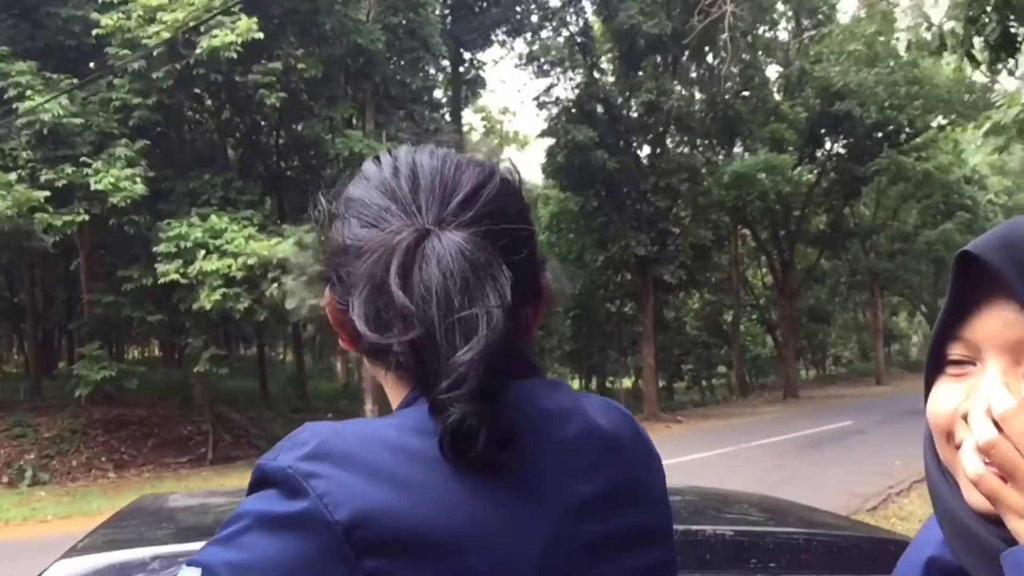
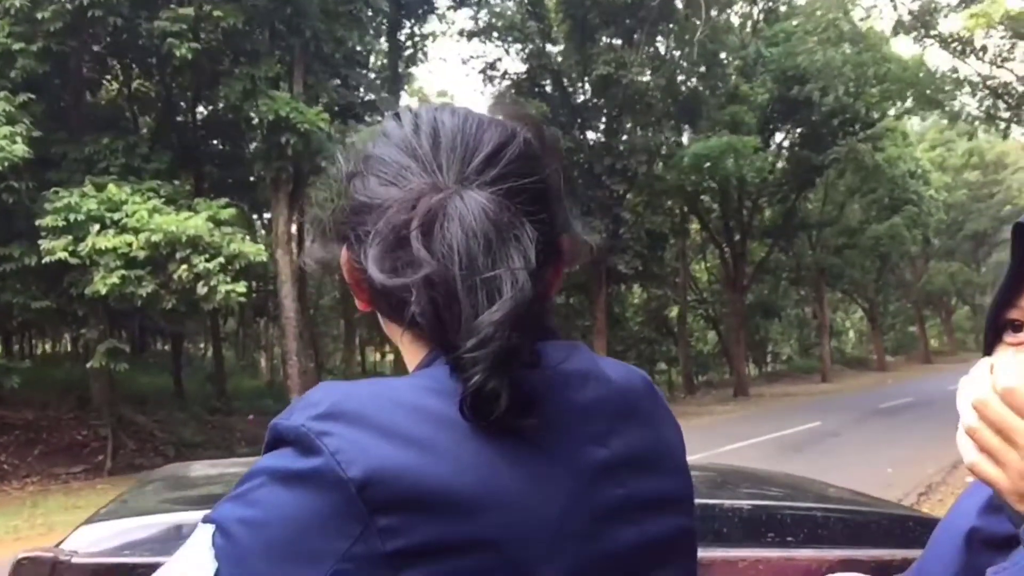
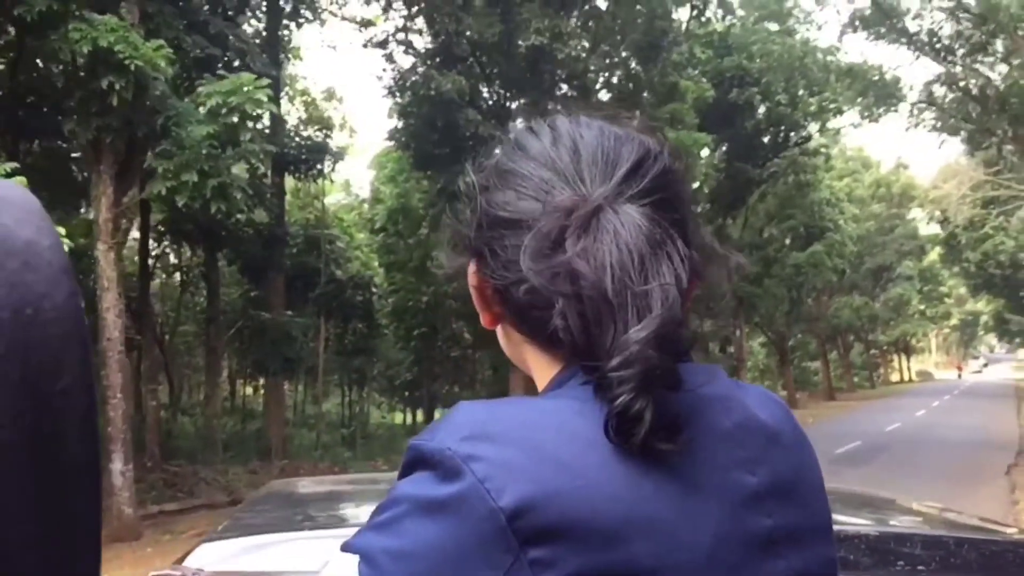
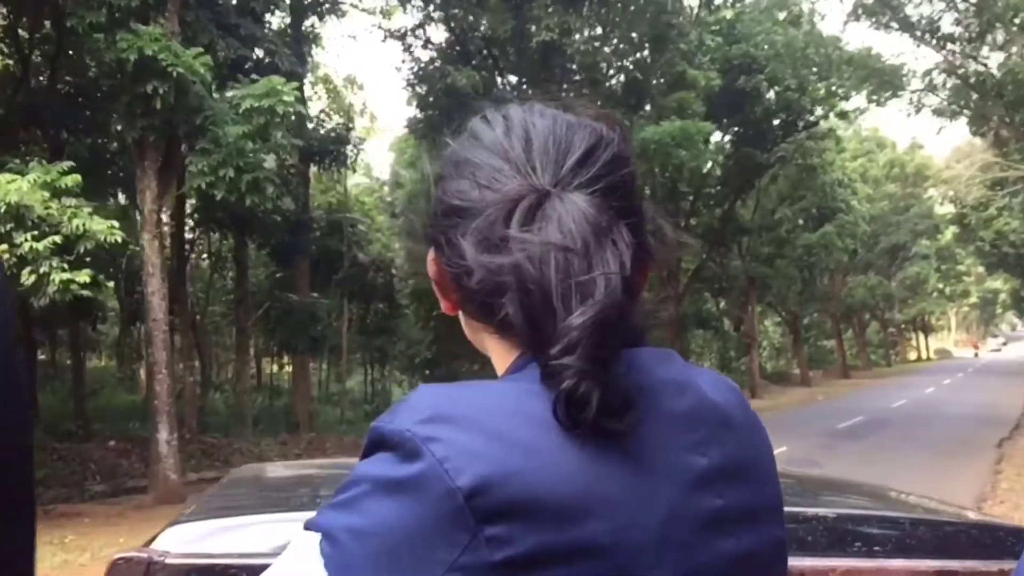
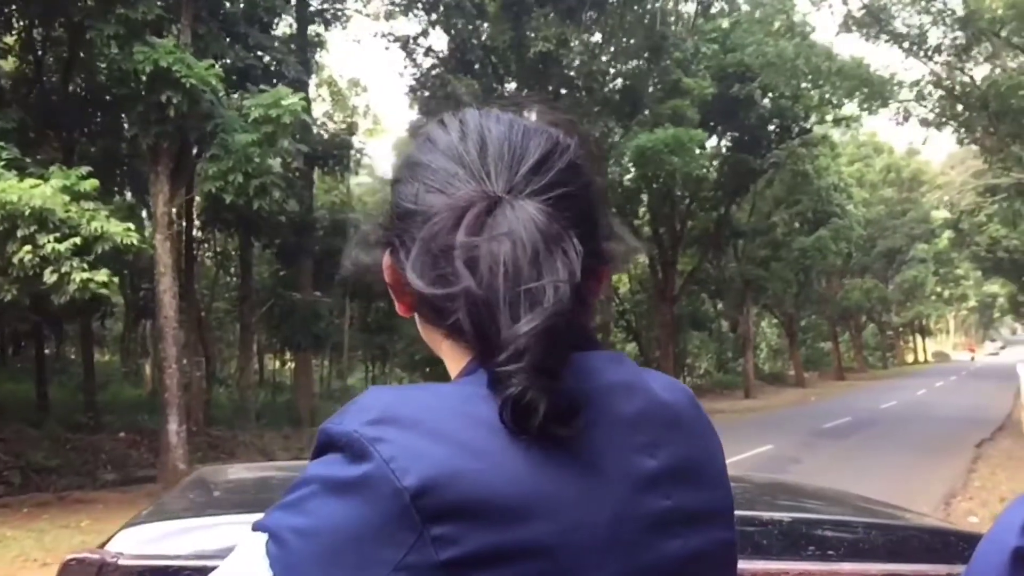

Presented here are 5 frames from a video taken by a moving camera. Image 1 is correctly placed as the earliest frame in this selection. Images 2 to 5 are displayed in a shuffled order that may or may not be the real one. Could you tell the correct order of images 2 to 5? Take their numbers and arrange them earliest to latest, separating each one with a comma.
2, 5, 4, 3
